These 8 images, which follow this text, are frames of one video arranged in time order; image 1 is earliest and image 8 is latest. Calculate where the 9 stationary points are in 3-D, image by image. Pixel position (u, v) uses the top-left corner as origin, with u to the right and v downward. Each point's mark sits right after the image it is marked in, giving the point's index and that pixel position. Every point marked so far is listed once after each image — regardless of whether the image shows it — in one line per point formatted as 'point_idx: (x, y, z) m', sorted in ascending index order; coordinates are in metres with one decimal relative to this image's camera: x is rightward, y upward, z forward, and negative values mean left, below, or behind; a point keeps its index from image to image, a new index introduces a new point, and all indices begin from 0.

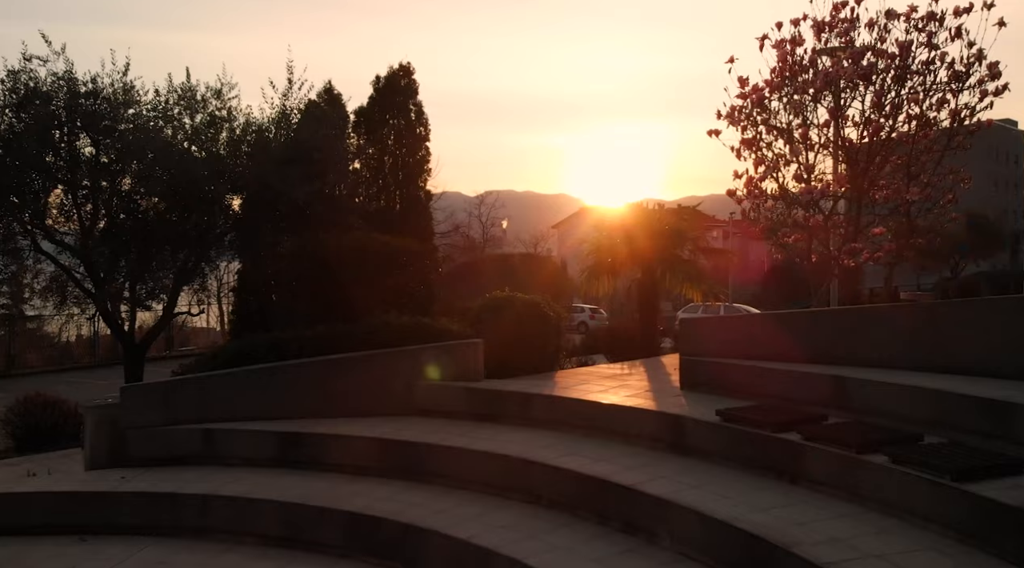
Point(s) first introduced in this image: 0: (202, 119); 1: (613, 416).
0: (-4.8, +2.5, +14.5) m
1: (+0.9, -1.2, +8.4) m
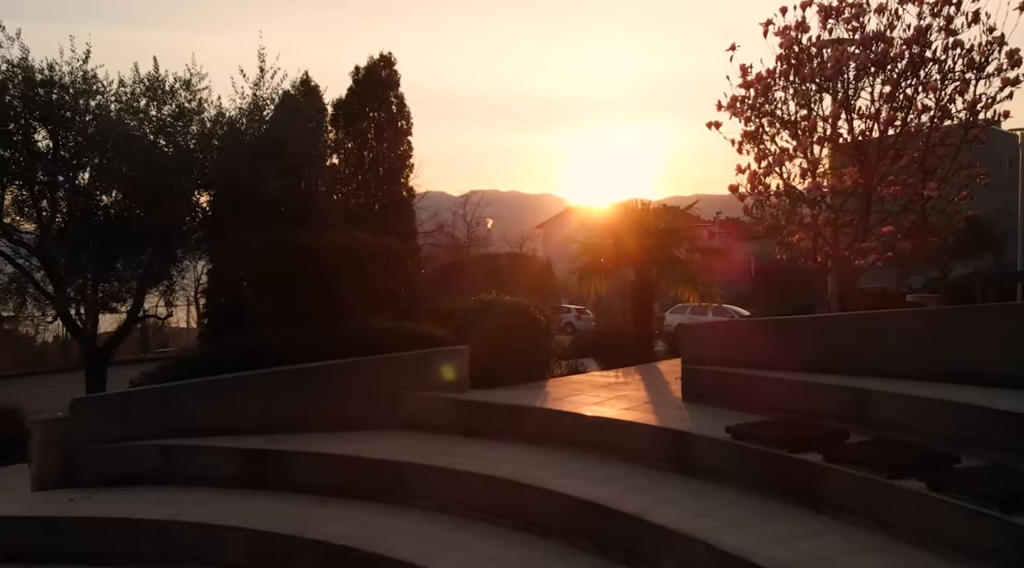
0: (-5.0, +2.5, +13.7) m
1: (+0.8, -1.2, +7.7) m
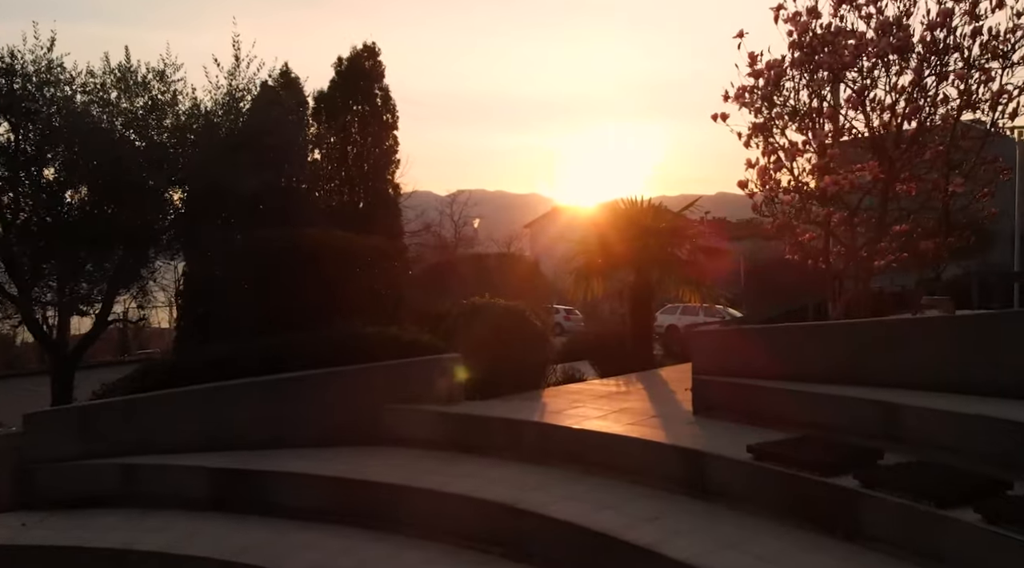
0: (-5.1, +2.5, +12.9) m
1: (+0.8, -1.2, +7.0) m
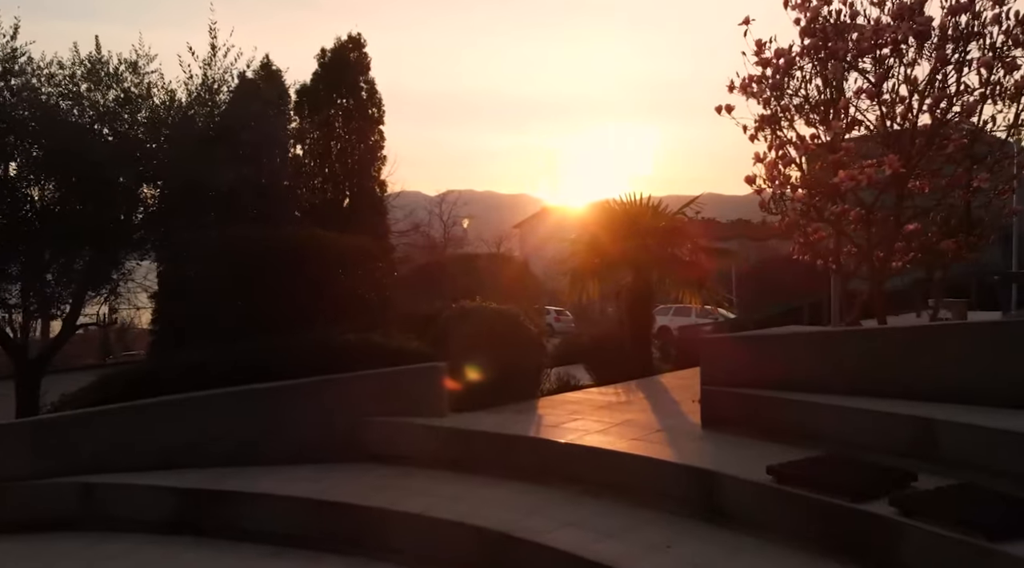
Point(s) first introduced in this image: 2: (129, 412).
0: (-5.2, +2.5, +12.3) m
1: (+0.7, -1.3, +6.4) m
2: (-3.1, -1.0, +7.5) m
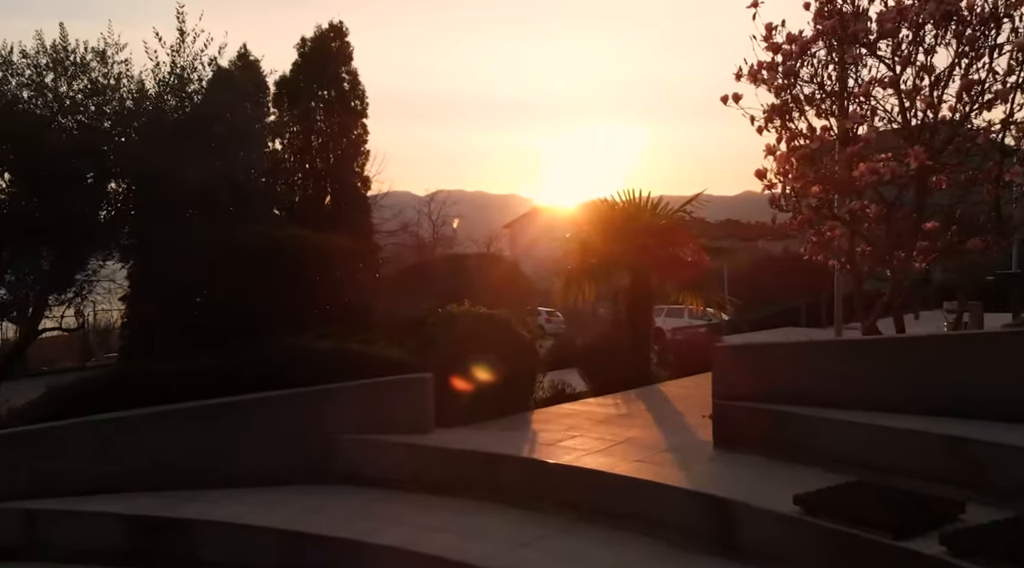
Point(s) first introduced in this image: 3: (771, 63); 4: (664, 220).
0: (-5.3, +2.4, +11.5) m
1: (+0.7, -1.3, +5.7) m
2: (-3.1, -1.1, +6.8) m
3: (+2.4, +2.0, +8.6) m
4: (+2.1, +0.9, +13.1) m
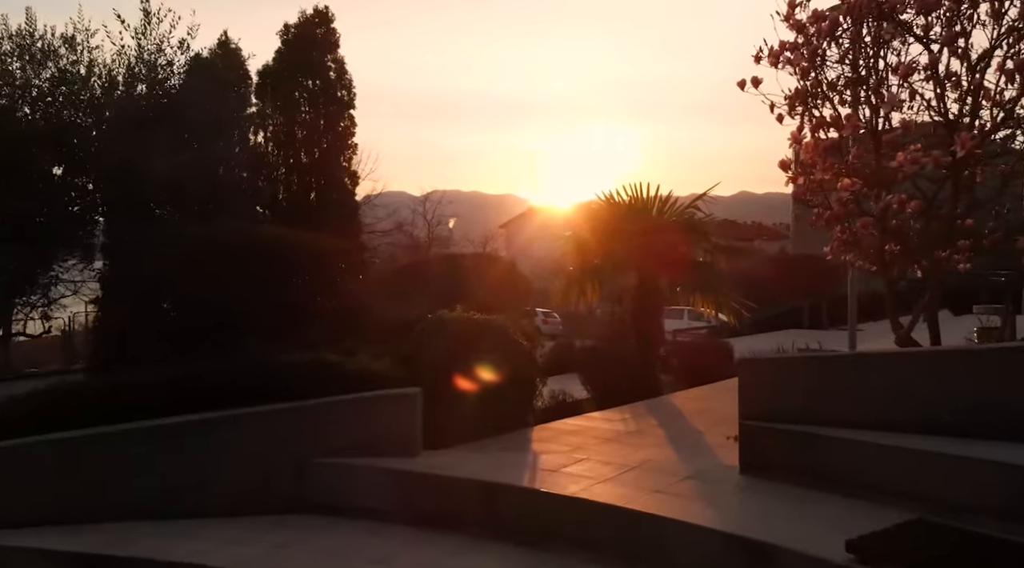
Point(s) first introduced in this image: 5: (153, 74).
0: (-5.4, +2.4, +10.7) m
1: (+0.7, -1.3, +4.9) m
2: (-3.2, -1.1, +6.0) m
3: (+2.3, +2.0, +7.8) m
4: (+2.1, +0.9, +12.3) m
5: (-4.3, +2.5, +11.4) m
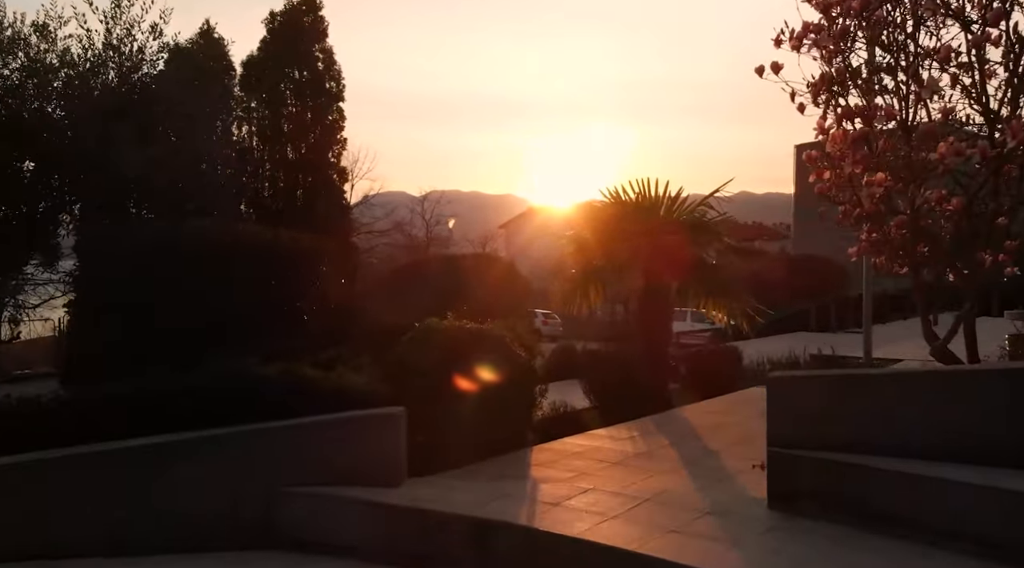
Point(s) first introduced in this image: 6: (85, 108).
0: (-5.4, +2.4, +10.0) m
1: (+0.6, -1.3, +4.3) m
2: (-3.2, -1.1, +5.3) m
3: (+2.3, +2.0, +7.1) m
4: (+2.1, +0.8, +11.7) m
5: (-4.4, +2.5, +10.7) m
6: (-4.5, +1.8, +10.0) m
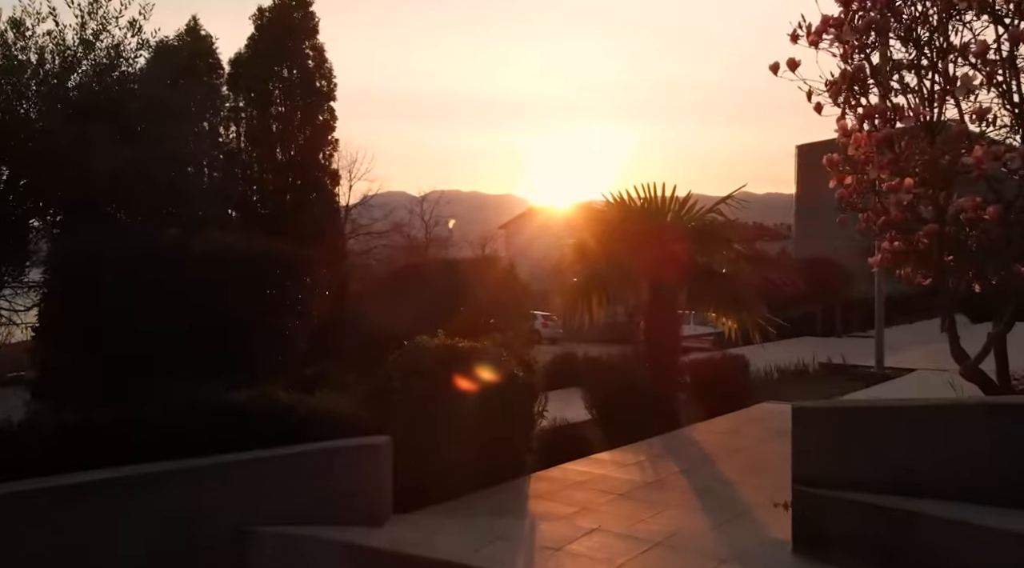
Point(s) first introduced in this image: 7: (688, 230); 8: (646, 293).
0: (-5.4, +2.3, +9.5) m
1: (+0.6, -1.4, +3.8) m
2: (-3.2, -1.2, +4.8) m
3: (+2.3, +1.9, +6.6) m
4: (+2.1, +0.8, +11.2) m
5: (-4.4, +2.4, +10.2) m
6: (-4.5, +1.7, +9.5) m
7: (+2.1, +0.6, +11.1) m
8: (+1.6, -0.1, +11.2) m
